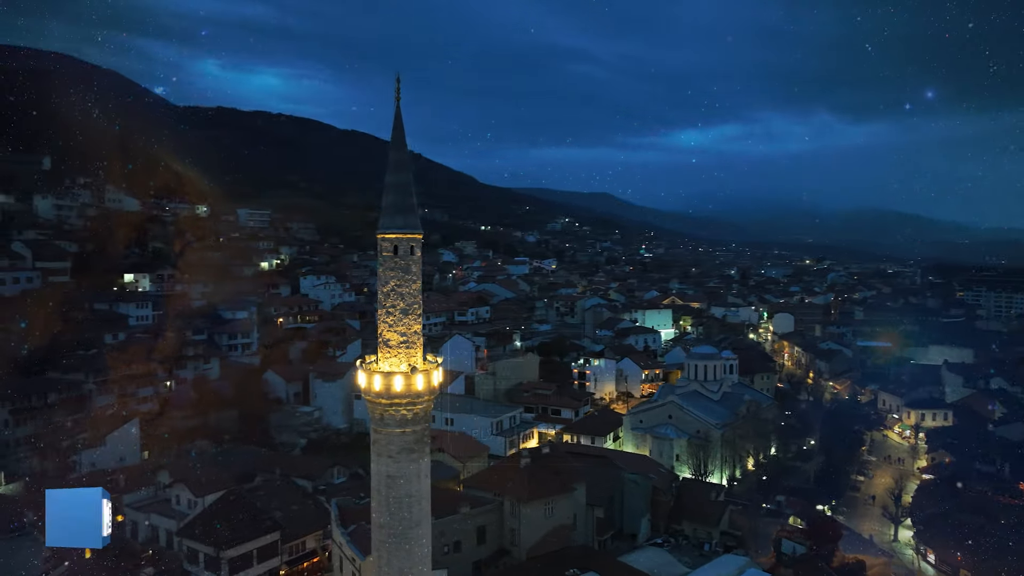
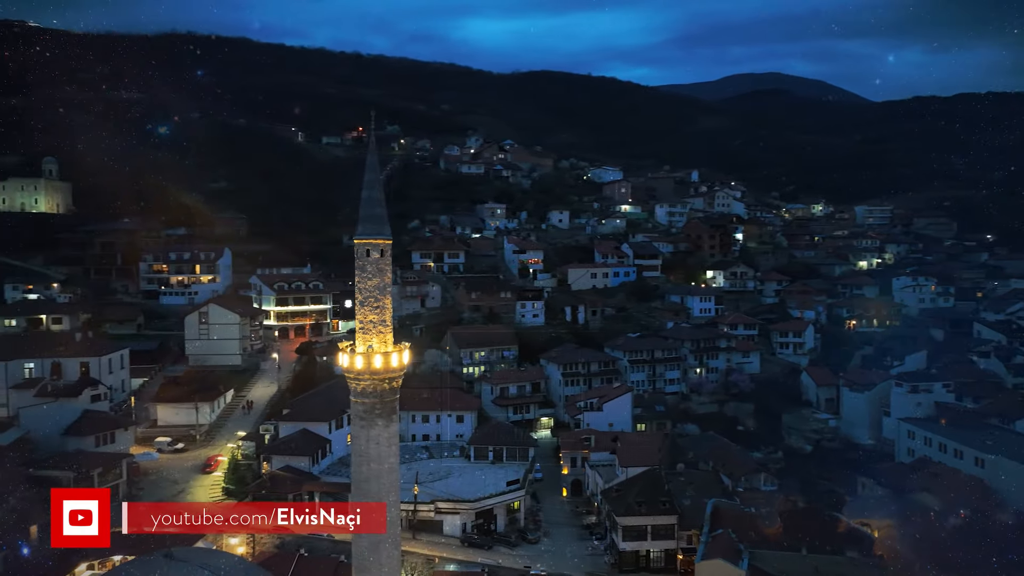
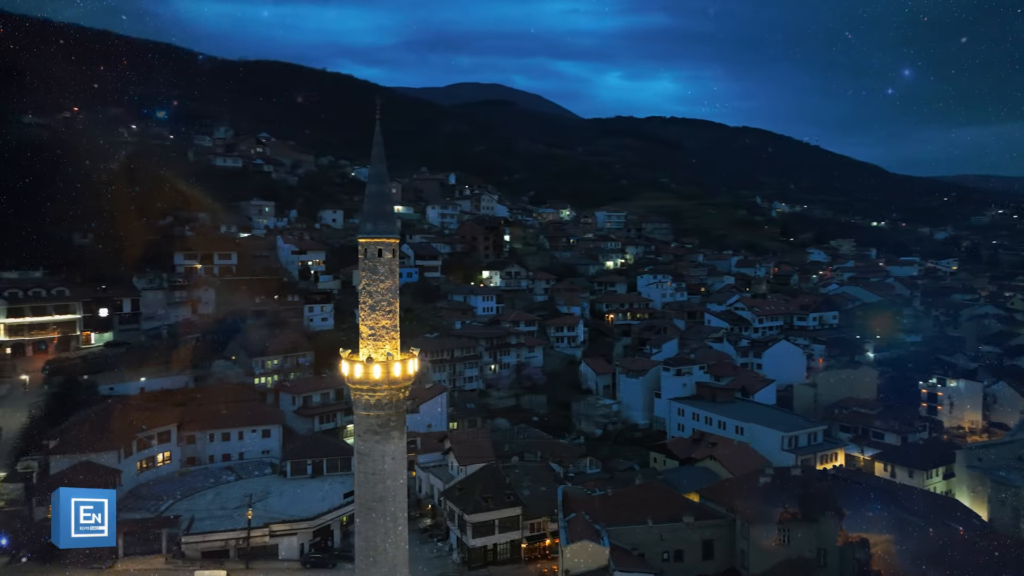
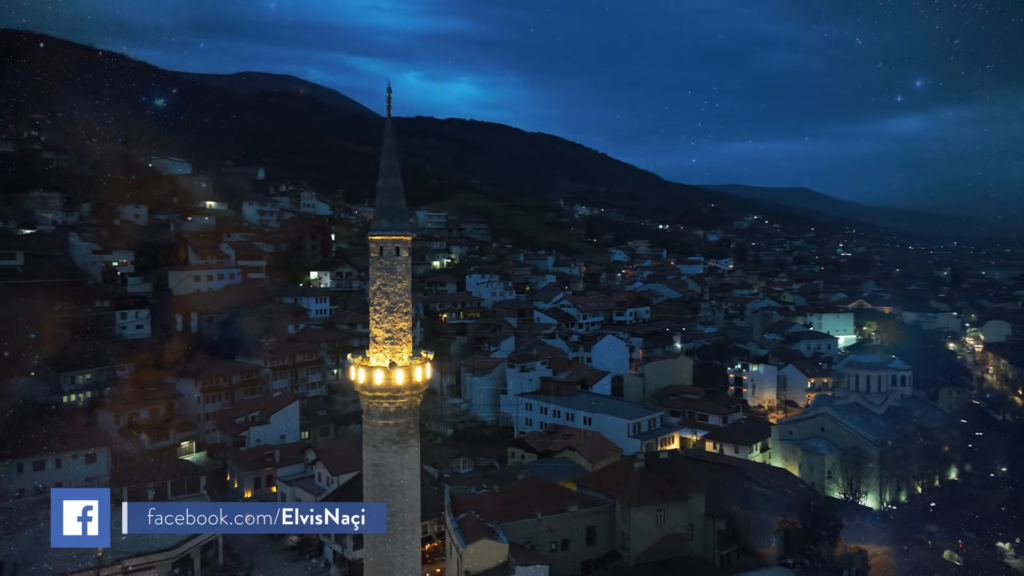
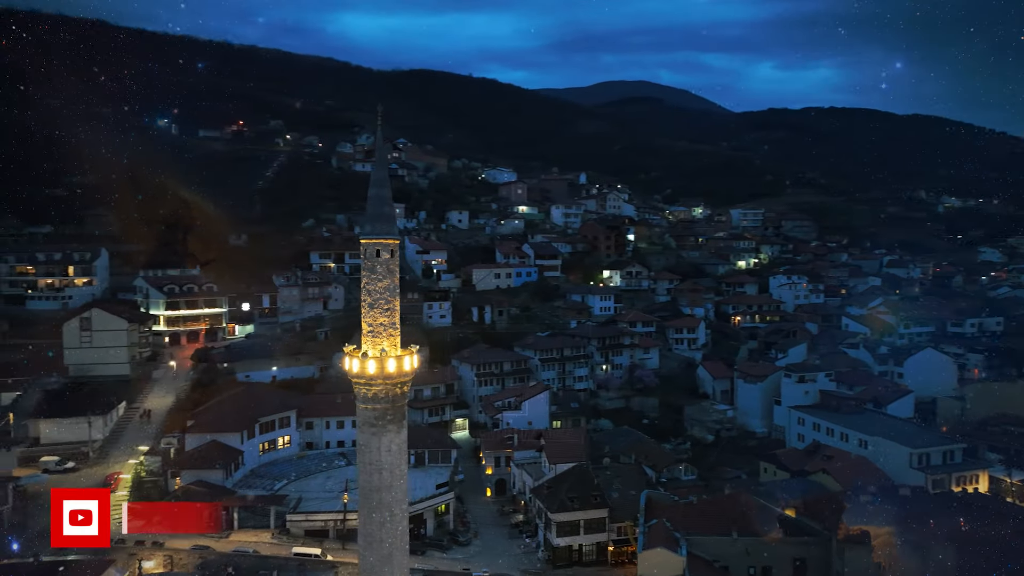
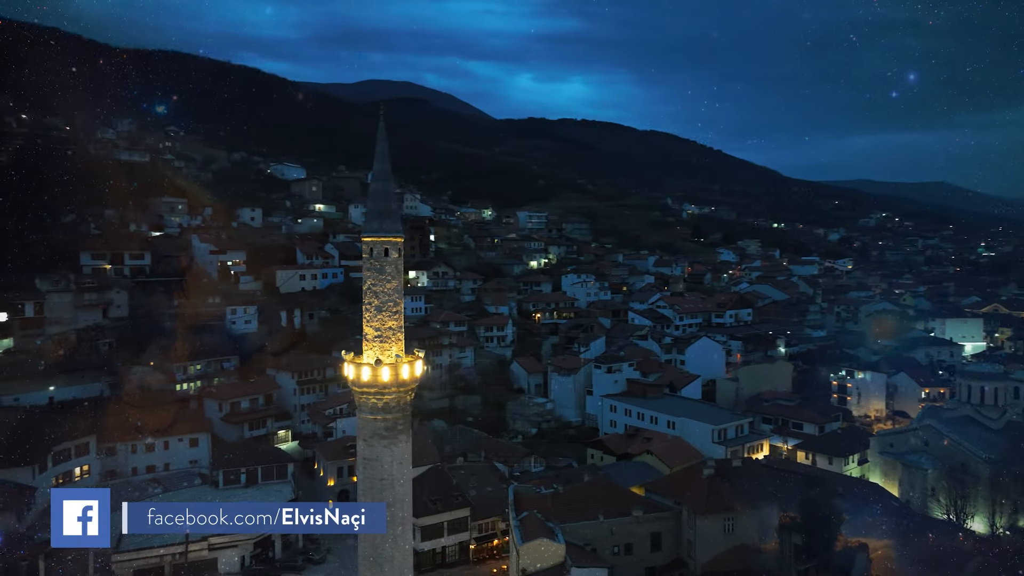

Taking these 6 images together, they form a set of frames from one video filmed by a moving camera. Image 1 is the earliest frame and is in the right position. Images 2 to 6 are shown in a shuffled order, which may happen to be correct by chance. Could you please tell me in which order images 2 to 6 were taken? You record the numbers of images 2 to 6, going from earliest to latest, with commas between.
4, 6, 3, 5, 2
